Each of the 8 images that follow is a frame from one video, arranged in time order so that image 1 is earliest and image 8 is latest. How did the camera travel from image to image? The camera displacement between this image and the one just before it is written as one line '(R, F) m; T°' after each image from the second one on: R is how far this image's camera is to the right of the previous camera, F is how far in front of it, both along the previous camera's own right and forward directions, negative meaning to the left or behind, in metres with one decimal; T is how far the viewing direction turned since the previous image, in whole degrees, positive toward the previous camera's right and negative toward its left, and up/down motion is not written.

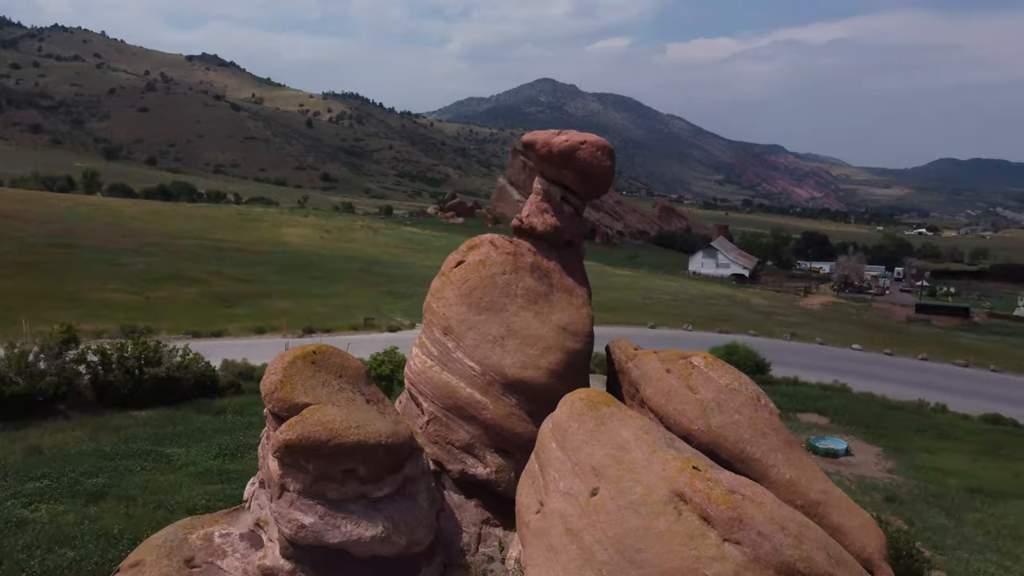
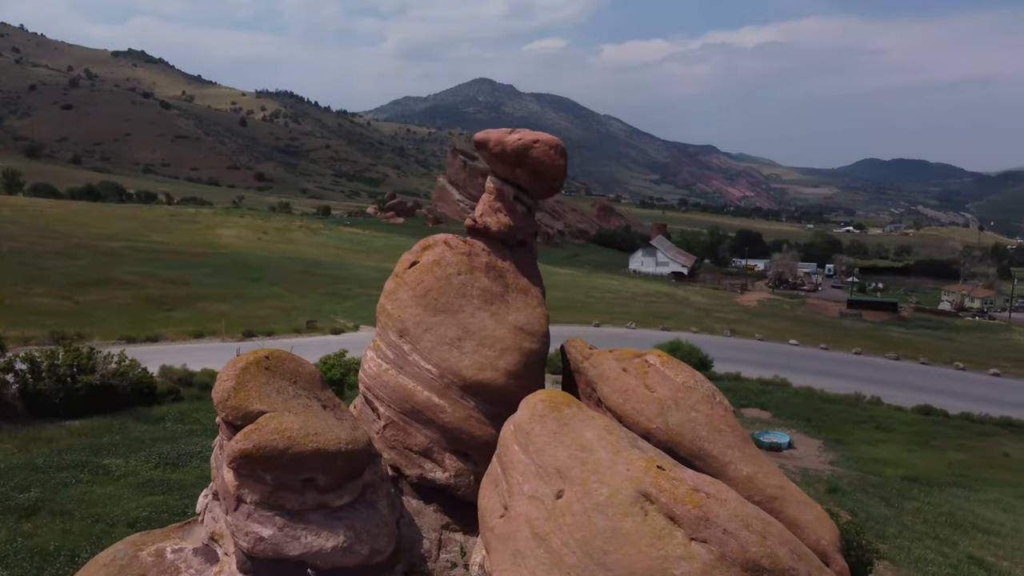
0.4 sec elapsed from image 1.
(-0.3, +0.2) m; +5°
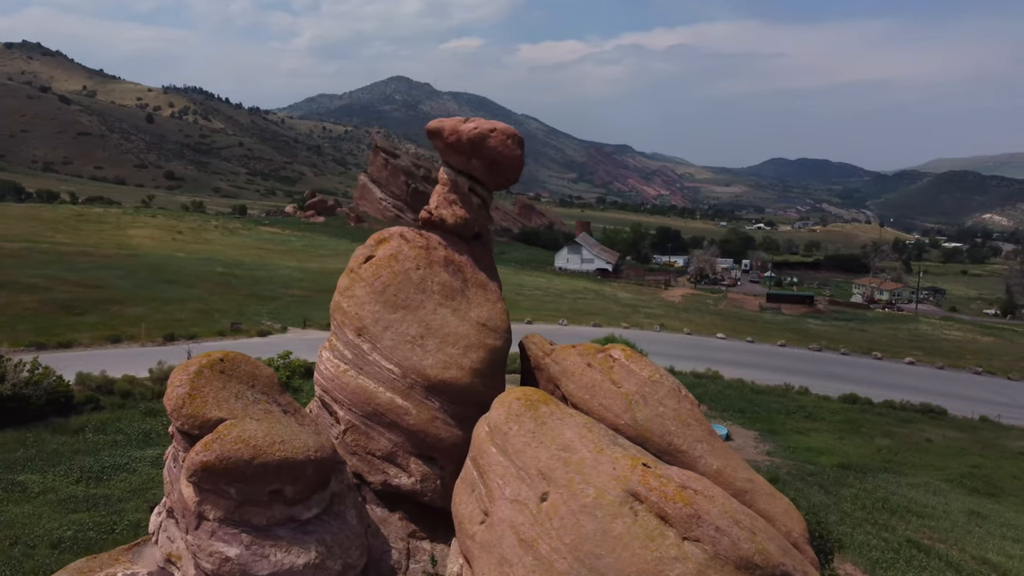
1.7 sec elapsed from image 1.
(-0.7, +0.5) m; +6°
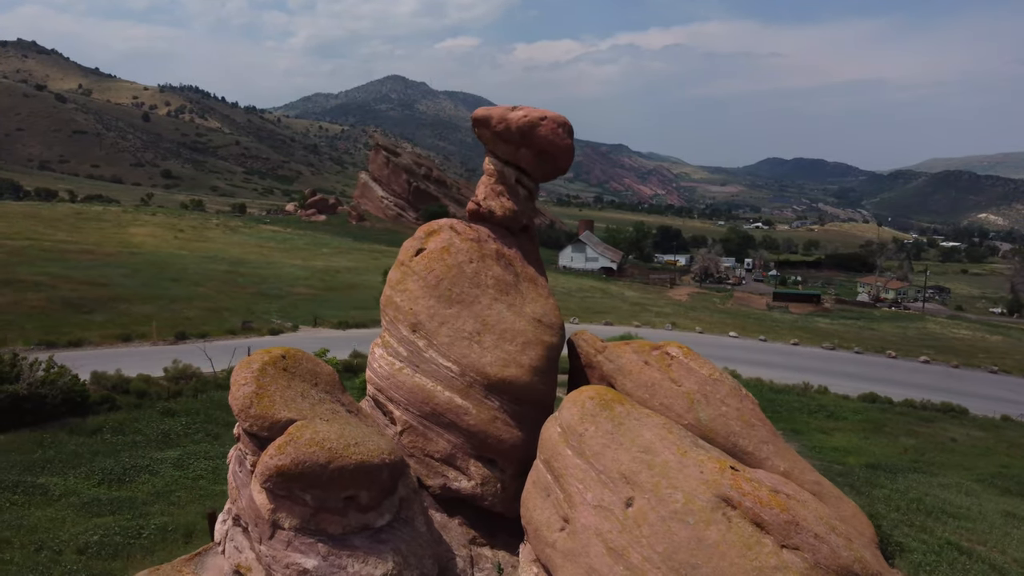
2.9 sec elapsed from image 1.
(-1.1, +0.6) m; 0°
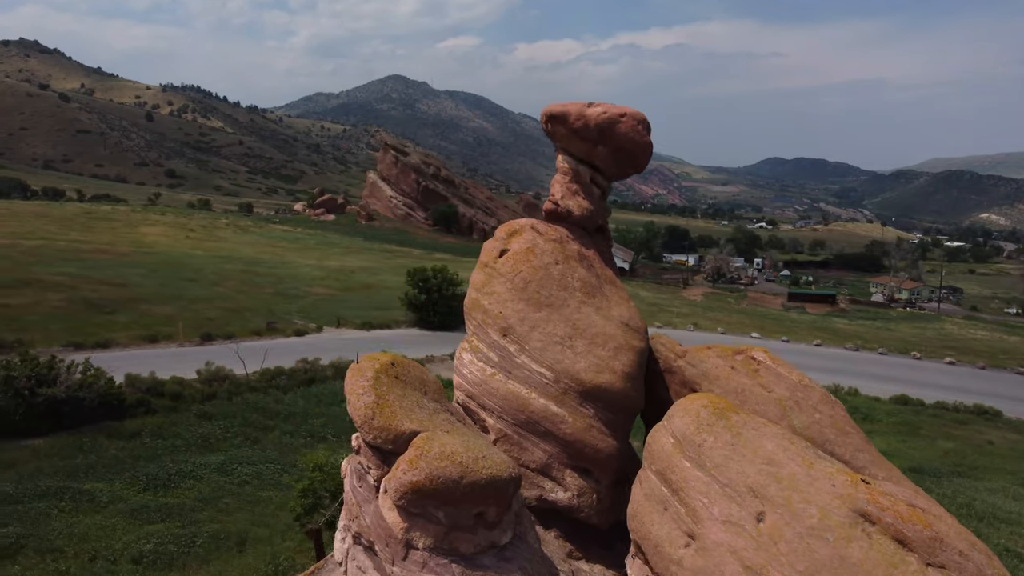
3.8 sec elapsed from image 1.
(-1.4, +0.4) m; 0°
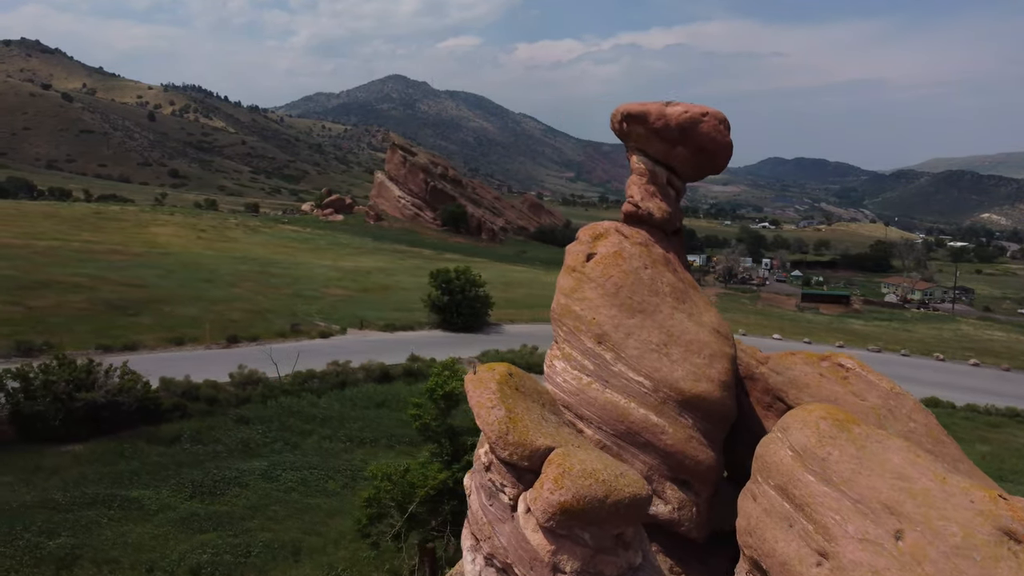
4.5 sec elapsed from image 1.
(-1.4, +0.4) m; 0°
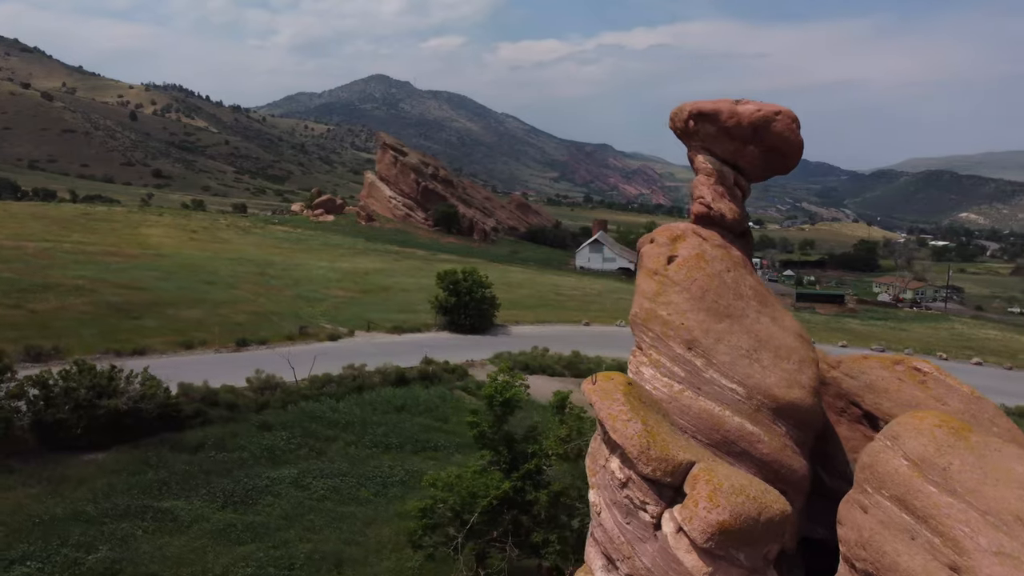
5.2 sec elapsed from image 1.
(-1.5, +0.4) m; +1°
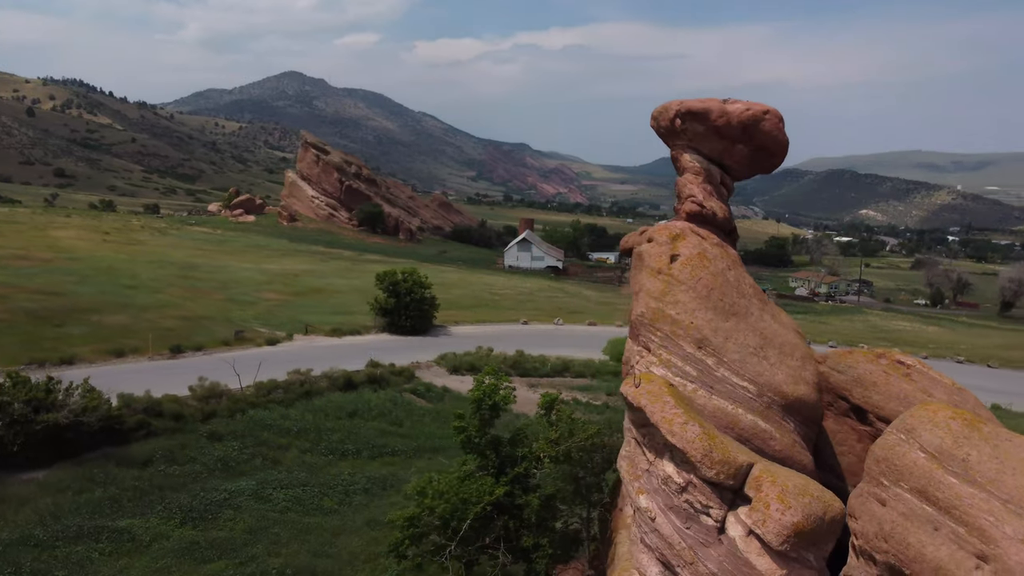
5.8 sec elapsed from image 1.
(-1.2, +0.3) m; +6°
